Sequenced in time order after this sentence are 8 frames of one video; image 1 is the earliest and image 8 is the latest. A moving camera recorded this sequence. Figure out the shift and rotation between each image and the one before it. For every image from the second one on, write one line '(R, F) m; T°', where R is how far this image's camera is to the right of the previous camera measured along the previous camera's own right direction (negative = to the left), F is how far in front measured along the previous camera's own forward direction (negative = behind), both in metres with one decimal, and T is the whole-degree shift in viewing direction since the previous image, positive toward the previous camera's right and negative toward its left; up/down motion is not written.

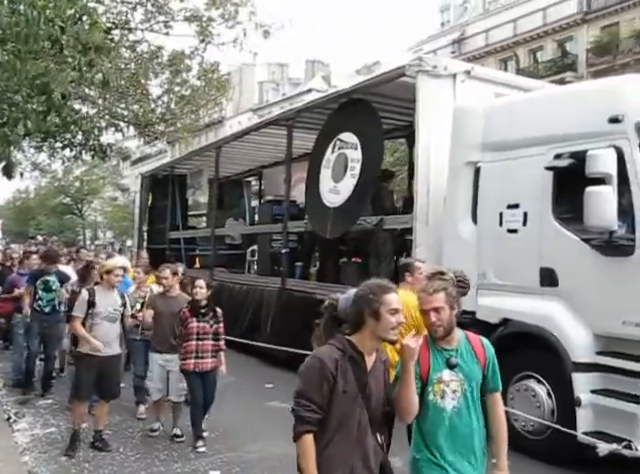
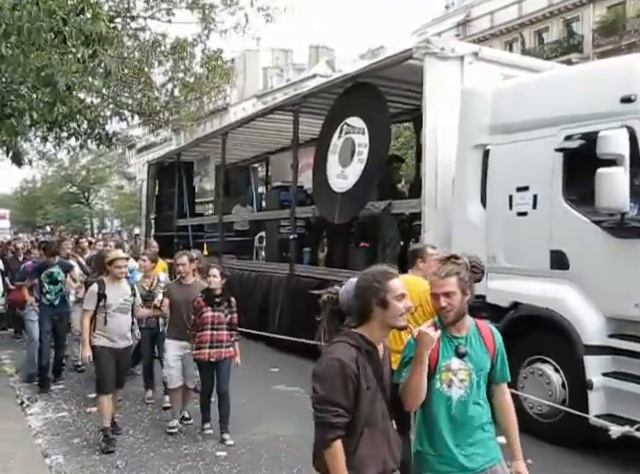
(0.0, 0.0) m; -1°
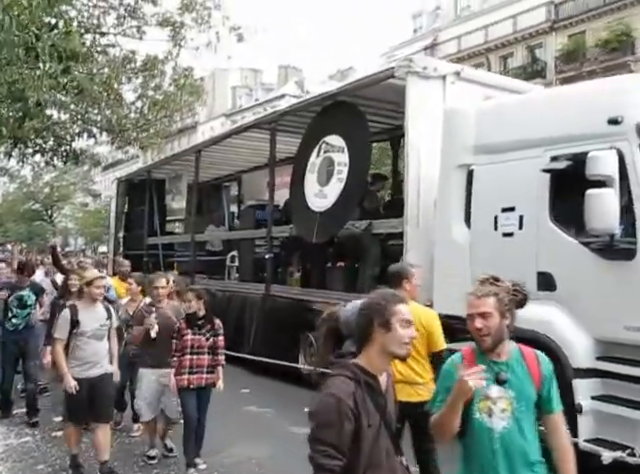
(-0.1, +0.2) m; +3°
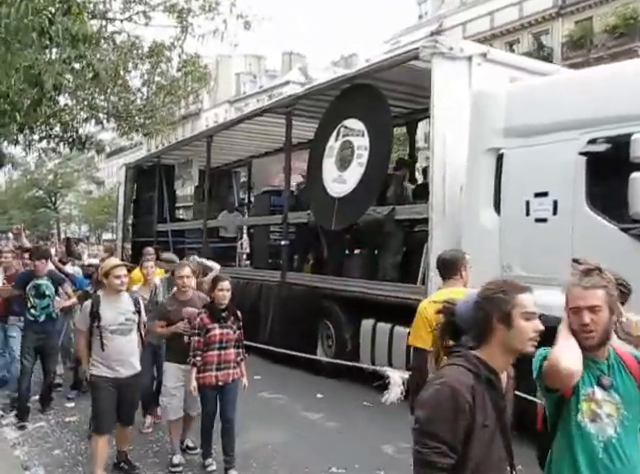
(-0.2, +0.2) m; 0°
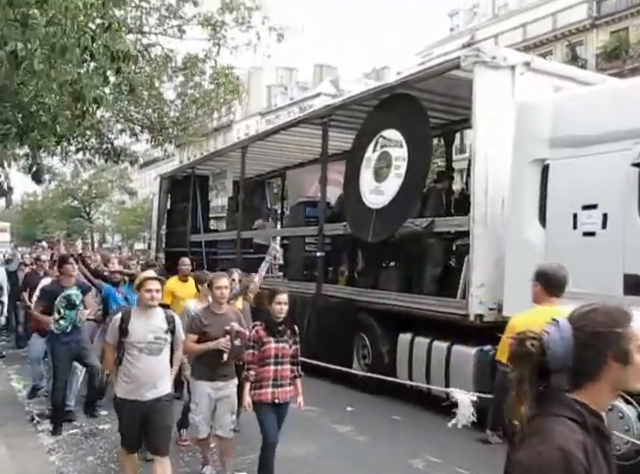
(-0.1, +0.1) m; -3°
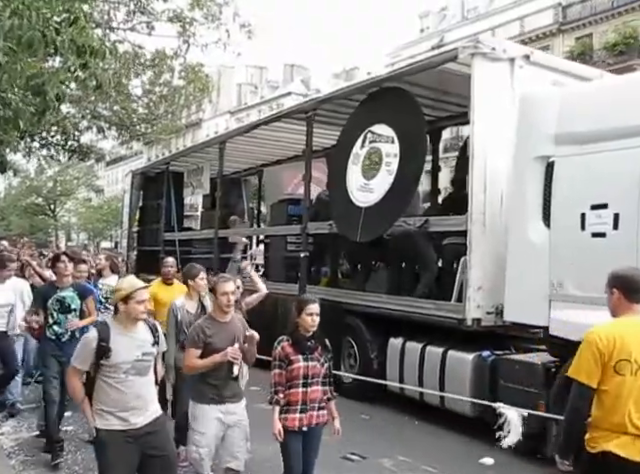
(-0.2, +0.4) m; +3°
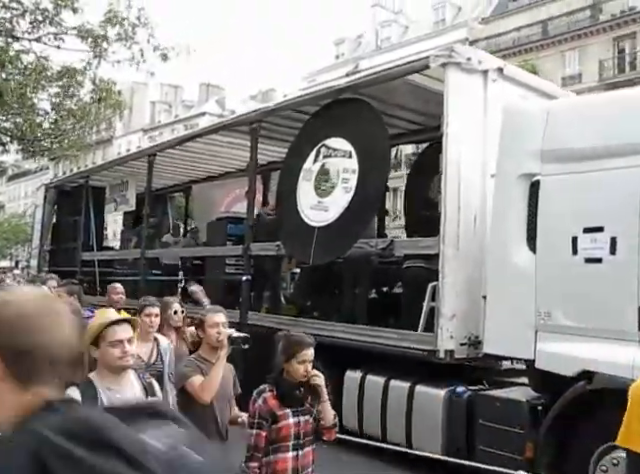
(-0.4, +0.7) m; +7°
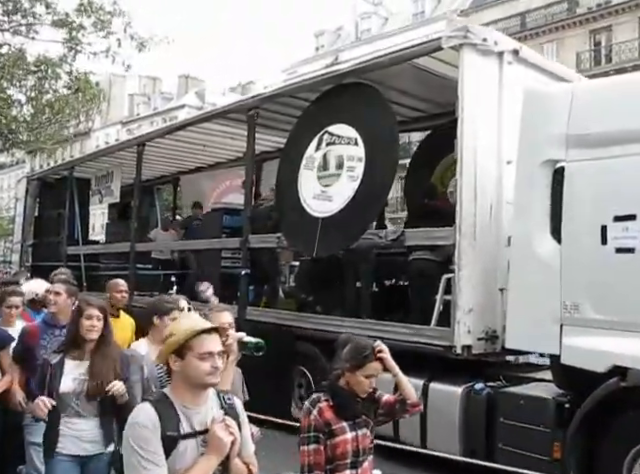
(-0.3, +0.3) m; +2°
